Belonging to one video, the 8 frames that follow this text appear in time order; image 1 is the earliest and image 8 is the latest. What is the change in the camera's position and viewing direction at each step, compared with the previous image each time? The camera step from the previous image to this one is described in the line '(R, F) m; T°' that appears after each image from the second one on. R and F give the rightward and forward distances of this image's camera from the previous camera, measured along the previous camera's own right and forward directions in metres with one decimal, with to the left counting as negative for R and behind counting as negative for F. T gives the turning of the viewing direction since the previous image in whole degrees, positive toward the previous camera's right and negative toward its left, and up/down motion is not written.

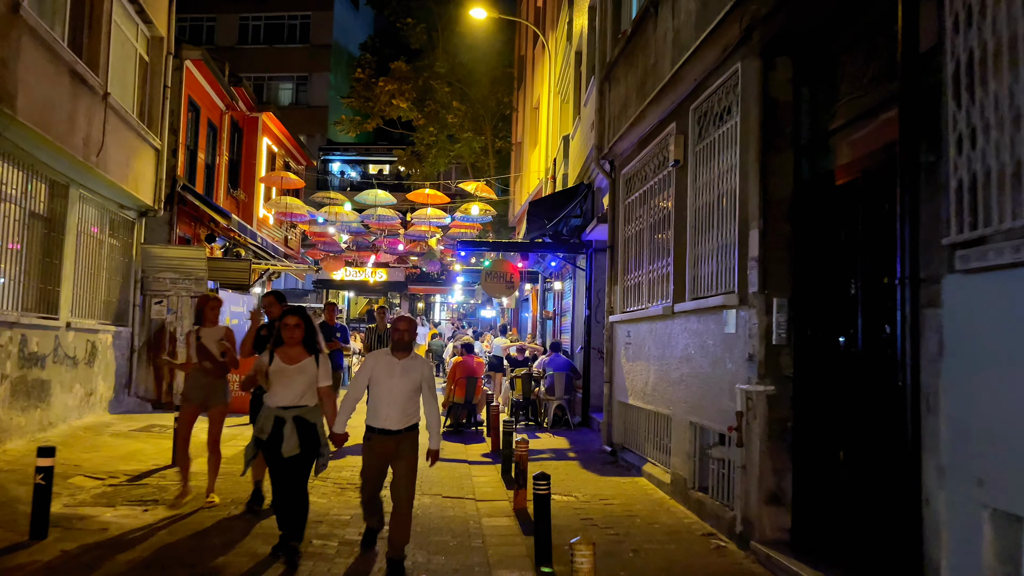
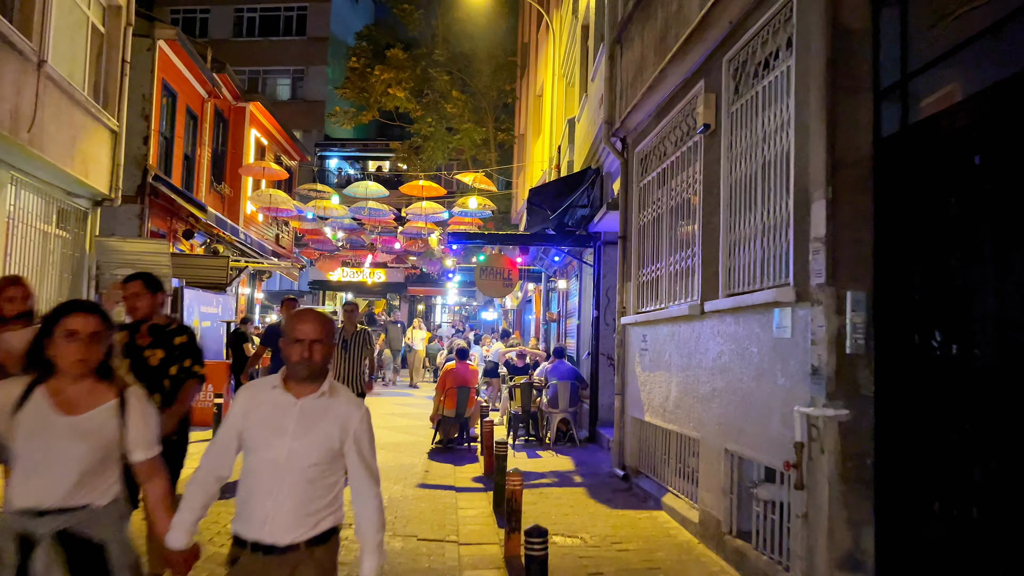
(+0.1, +1.4) m; 0°
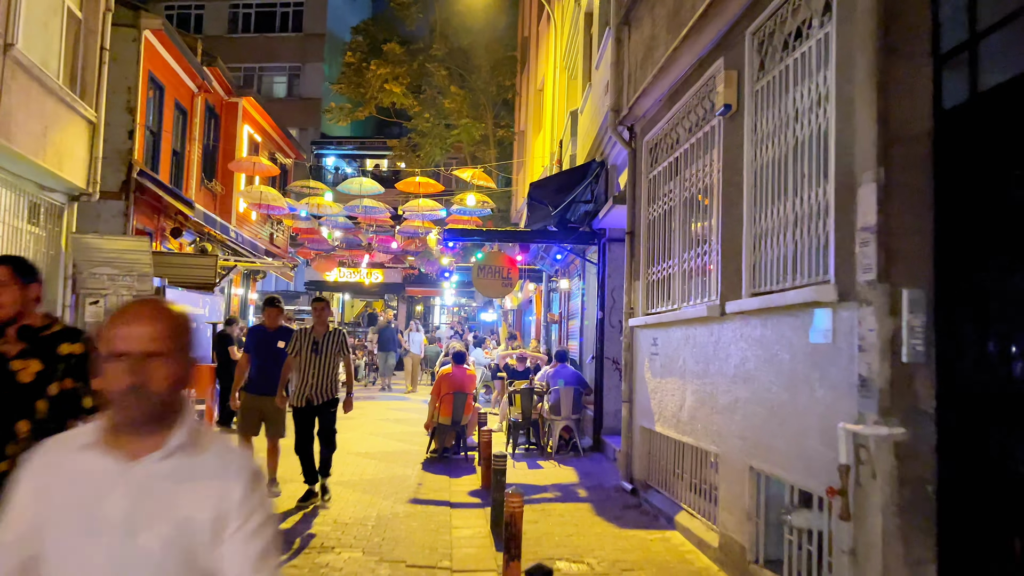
(0.0, +0.6) m; 0°
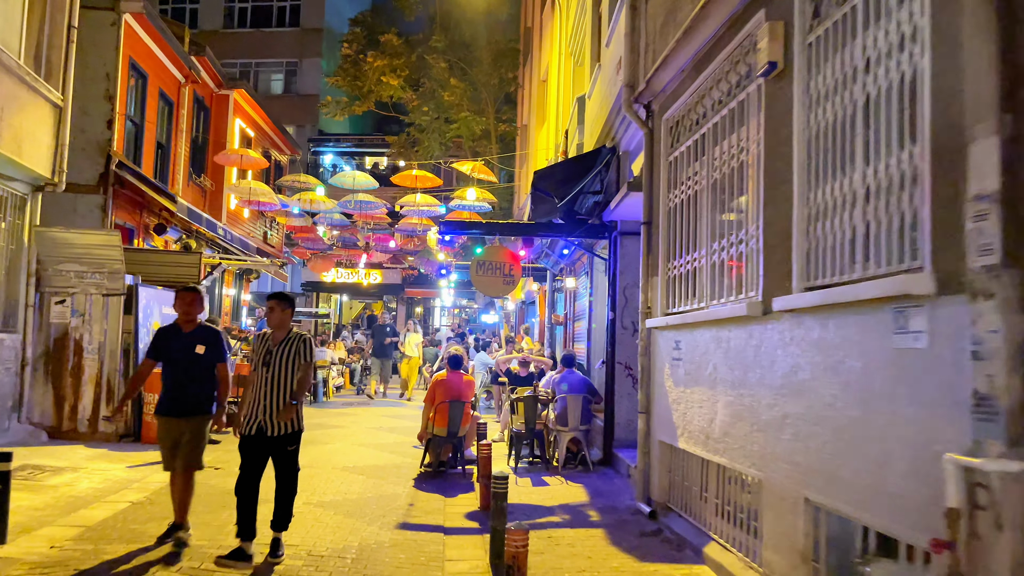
(0.0, +0.9) m; 0°
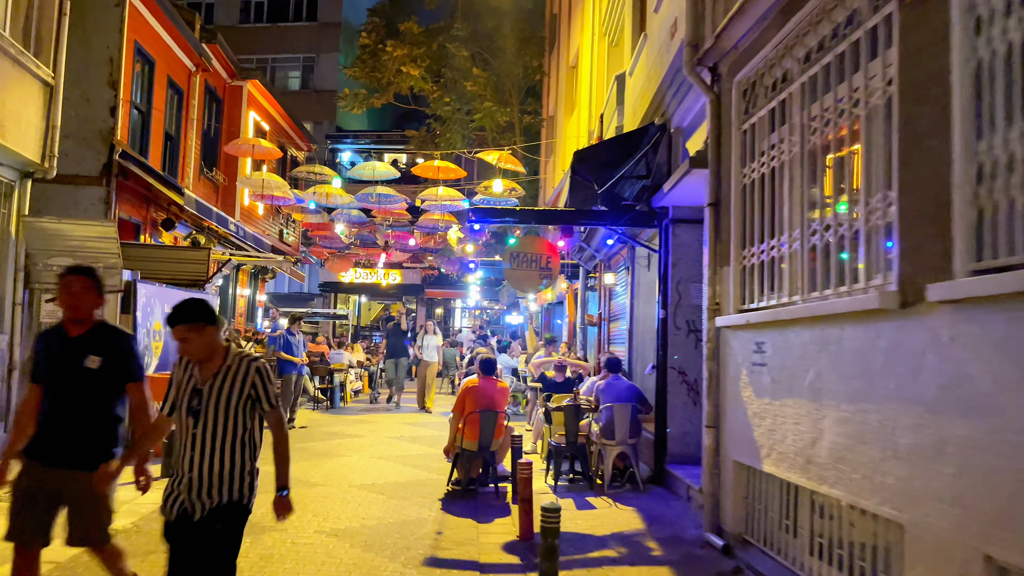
(-0.2, +1.1) m; -1°
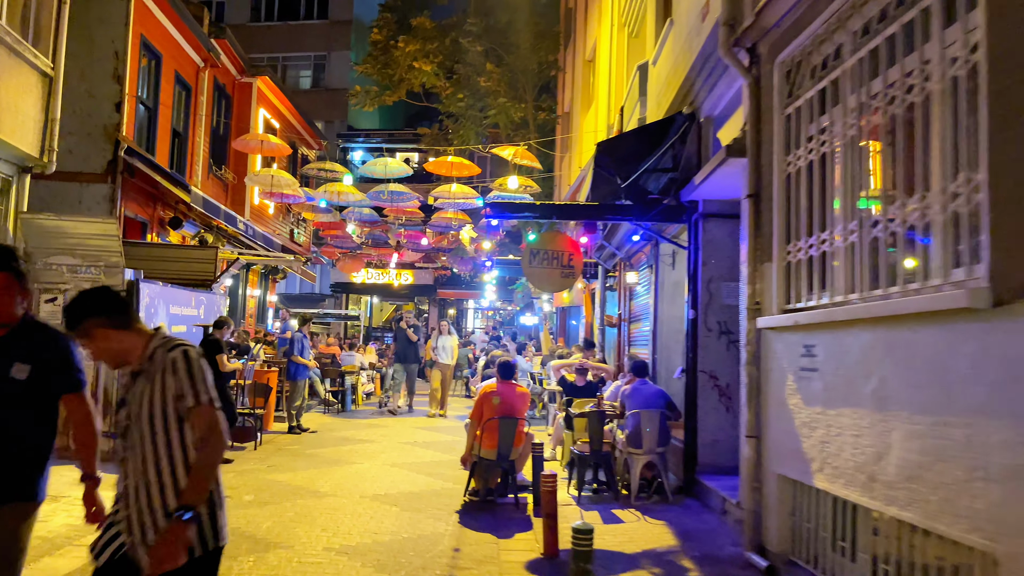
(-0.1, +0.5) m; -1°
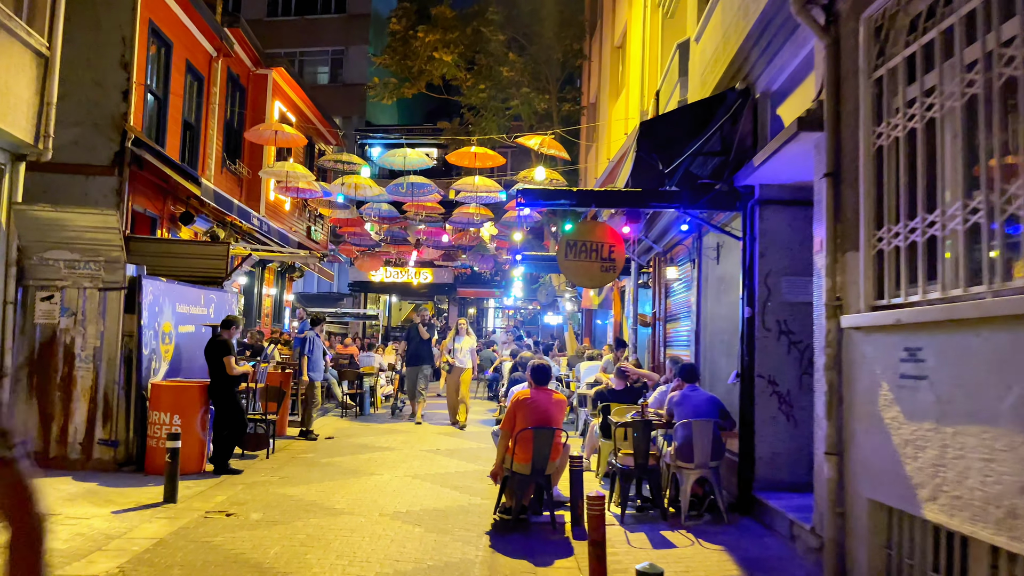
(-0.2, +0.8) m; -1°
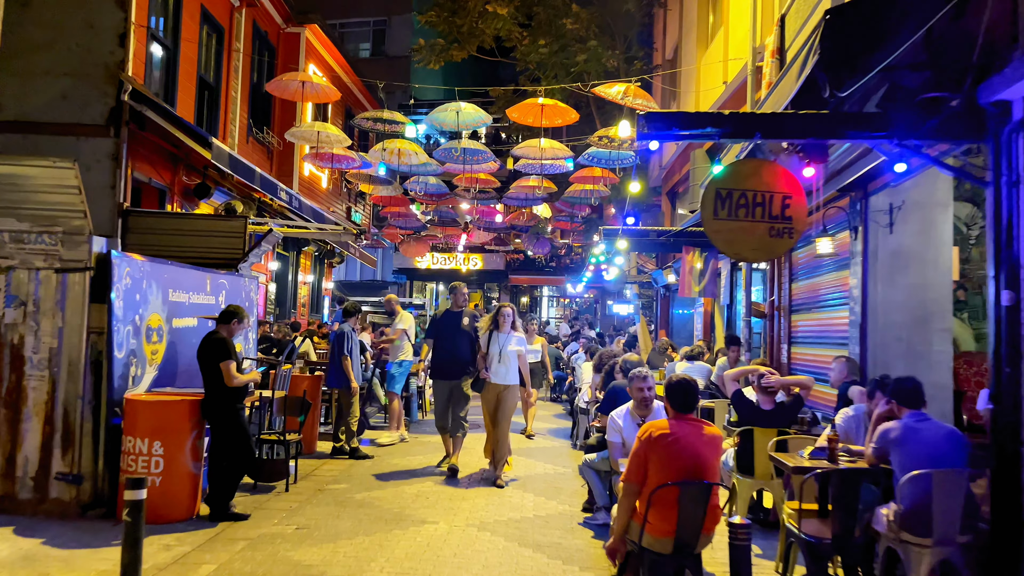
(-0.5, +2.4) m; -3°
